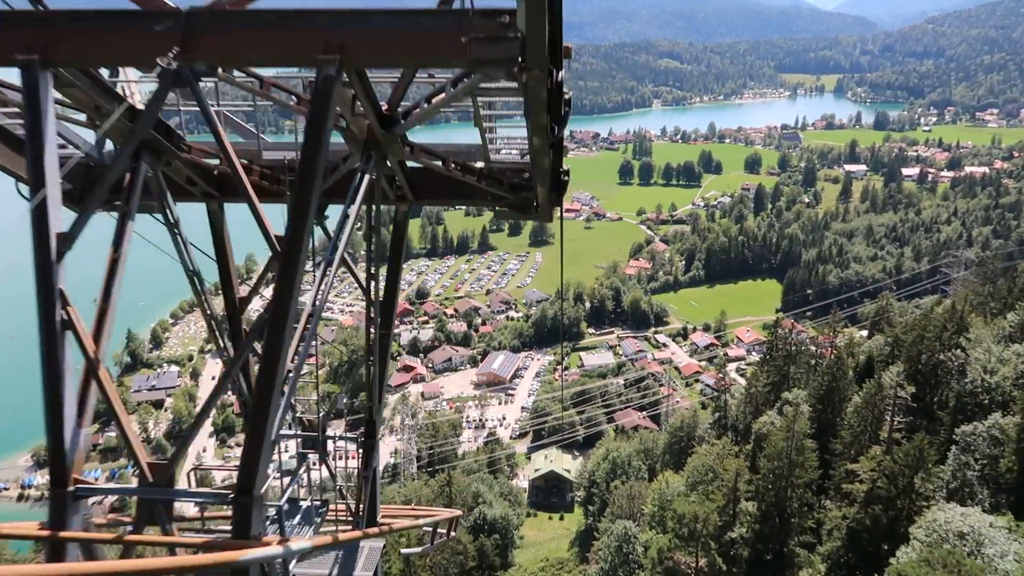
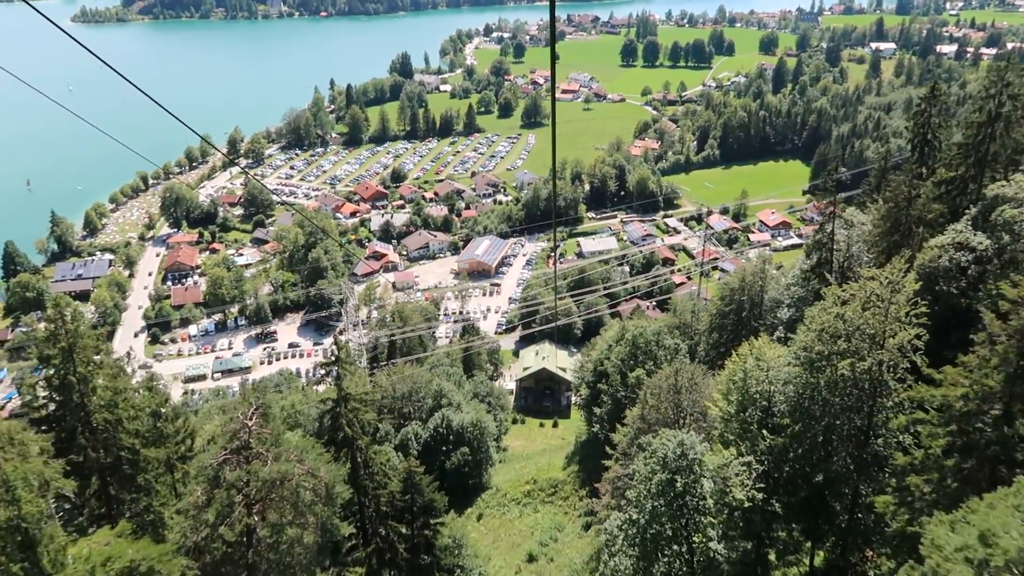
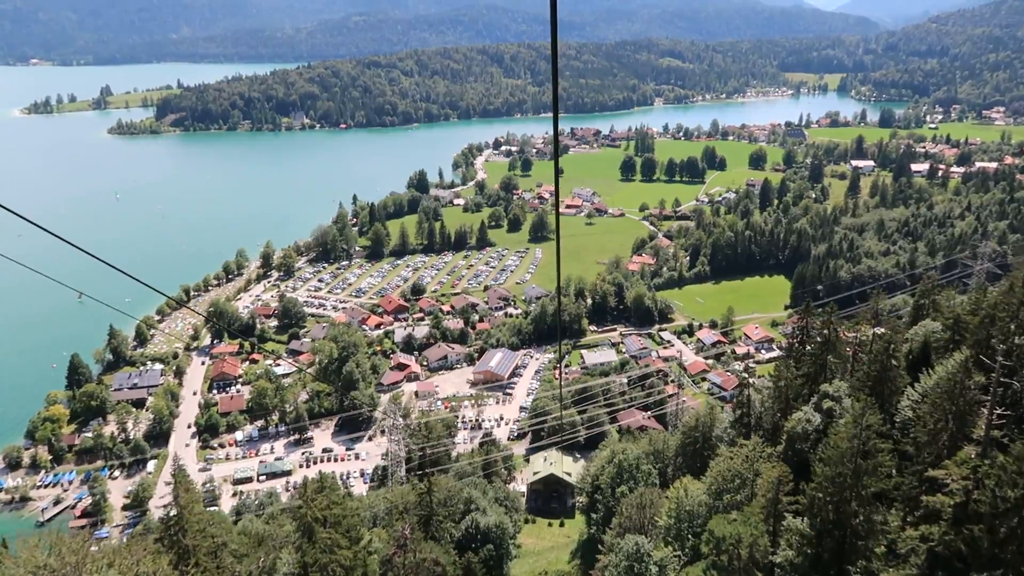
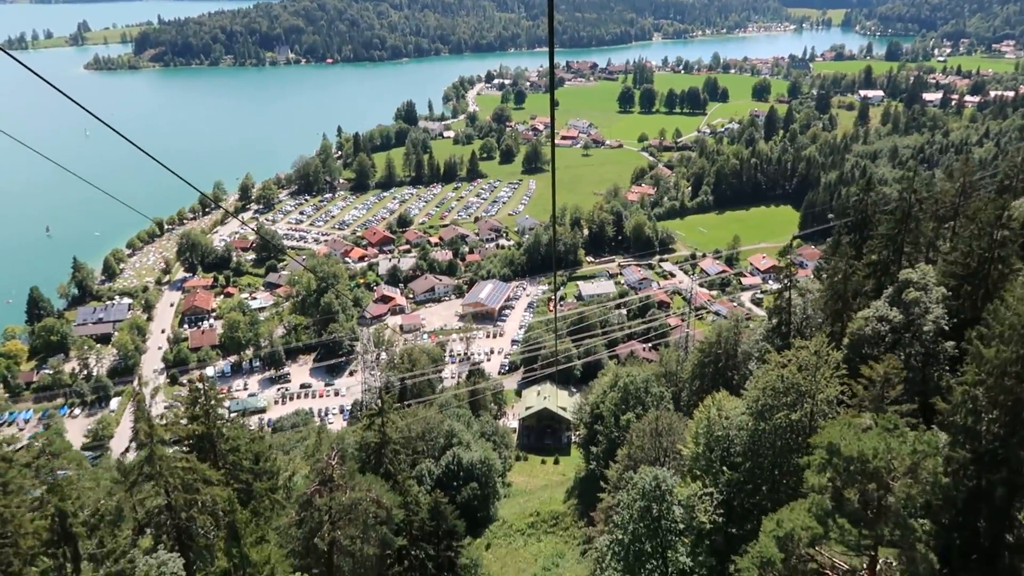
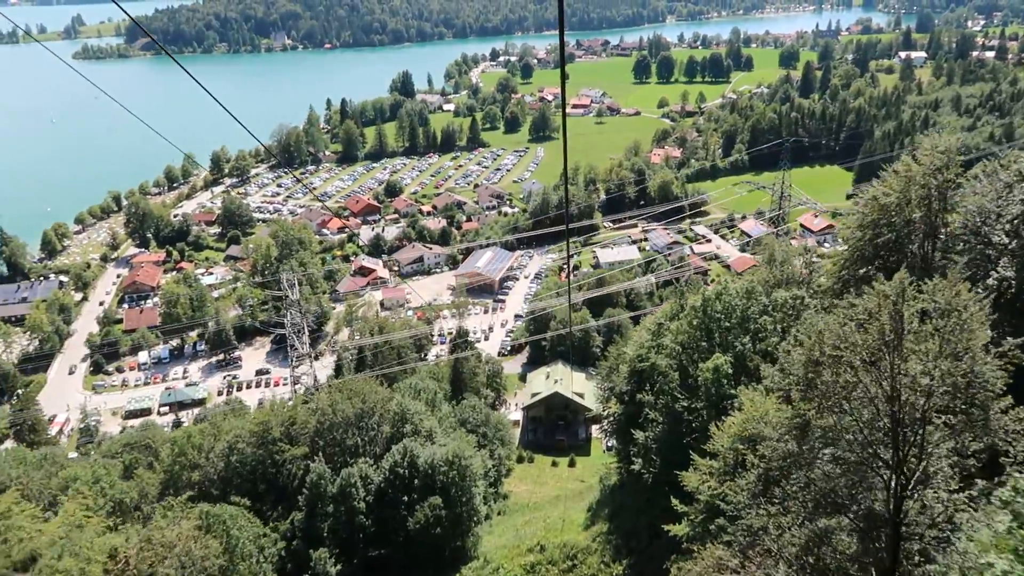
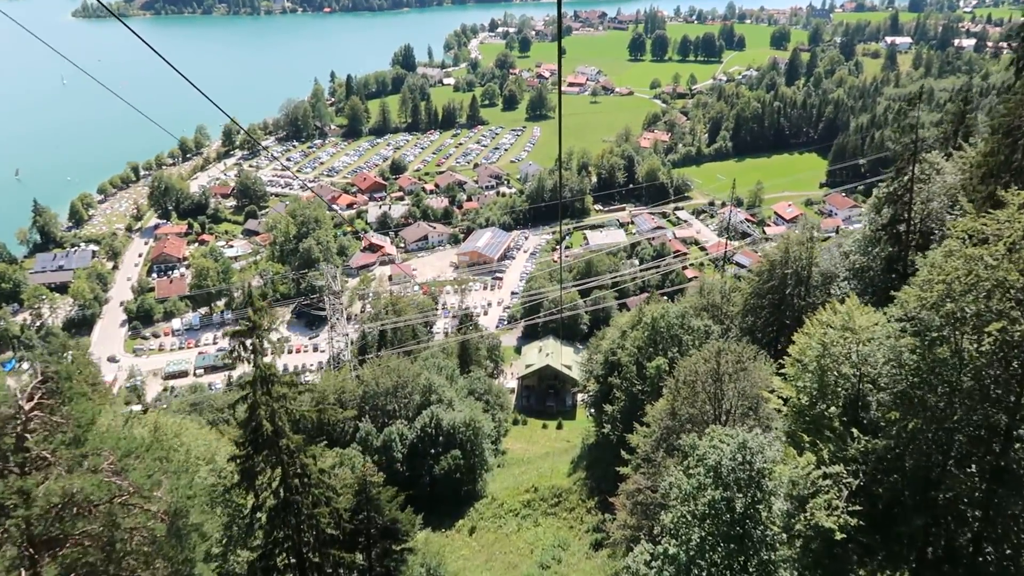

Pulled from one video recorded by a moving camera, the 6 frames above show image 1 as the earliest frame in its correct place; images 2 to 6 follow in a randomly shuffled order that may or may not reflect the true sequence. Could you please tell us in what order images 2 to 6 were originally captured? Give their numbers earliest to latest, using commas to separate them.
3, 4, 2, 6, 5
